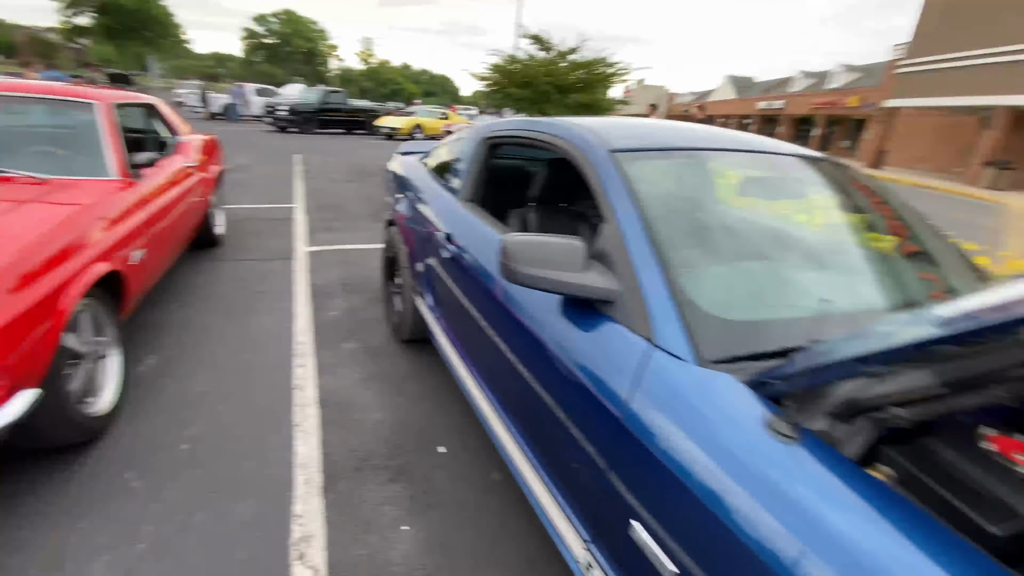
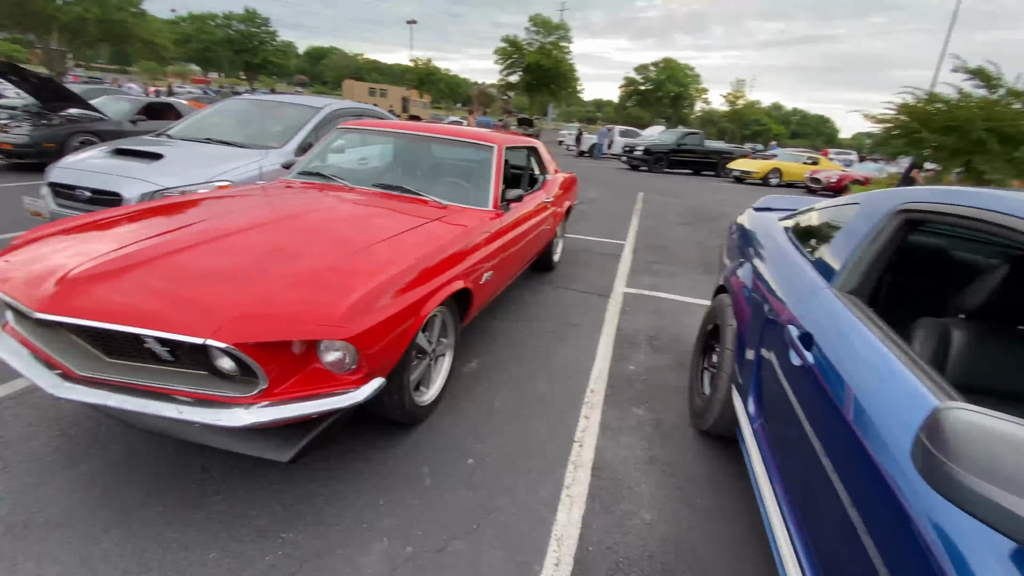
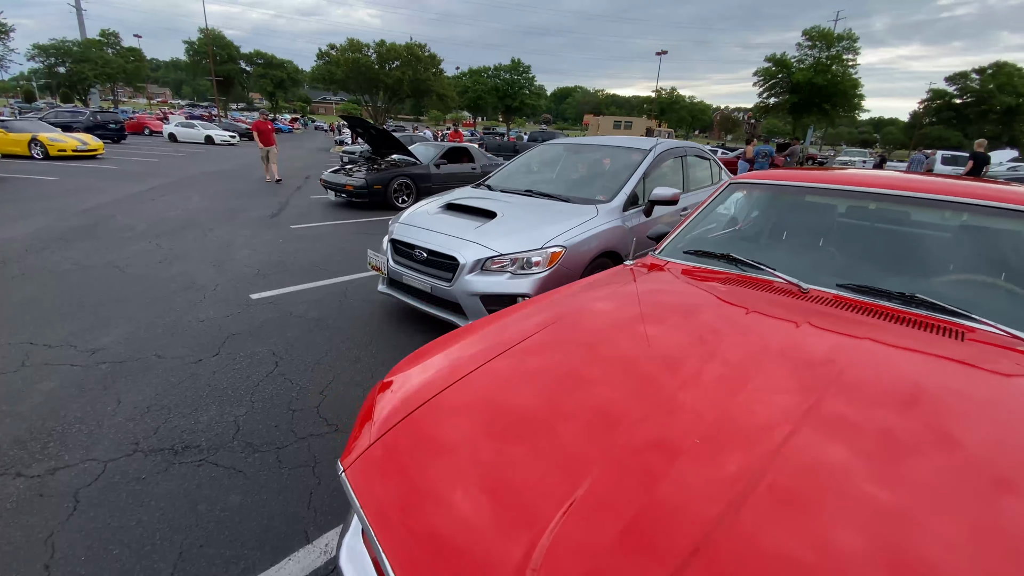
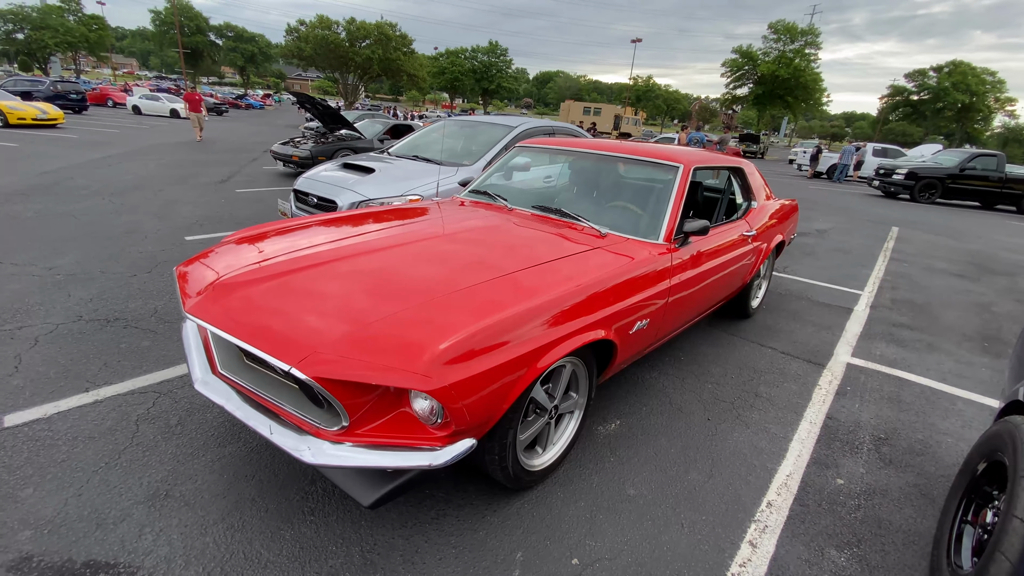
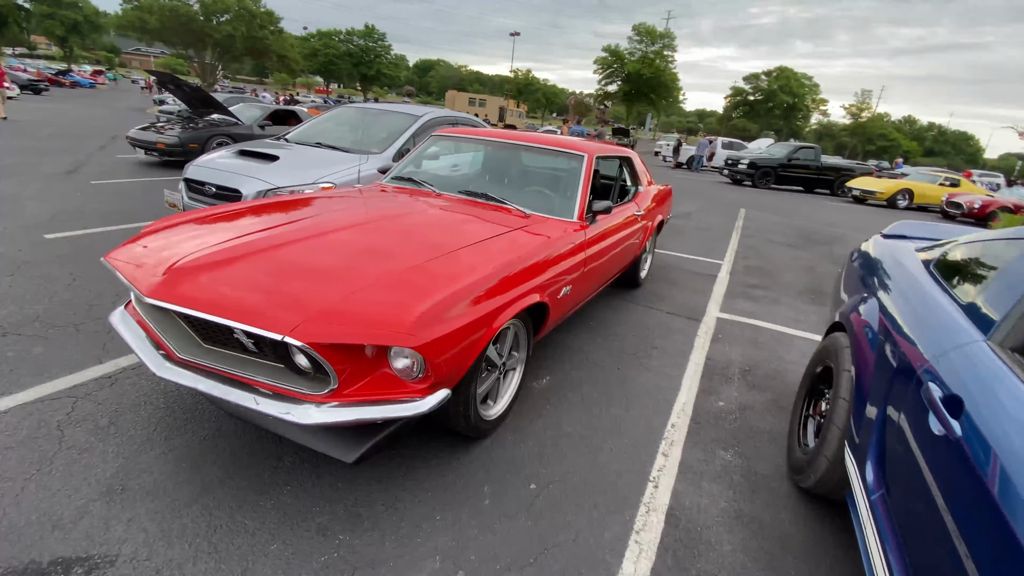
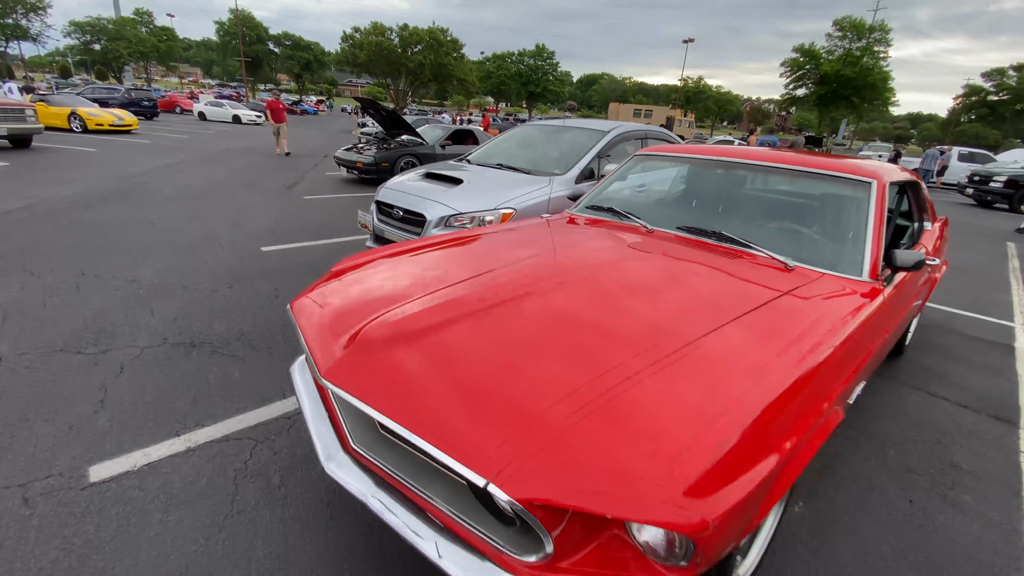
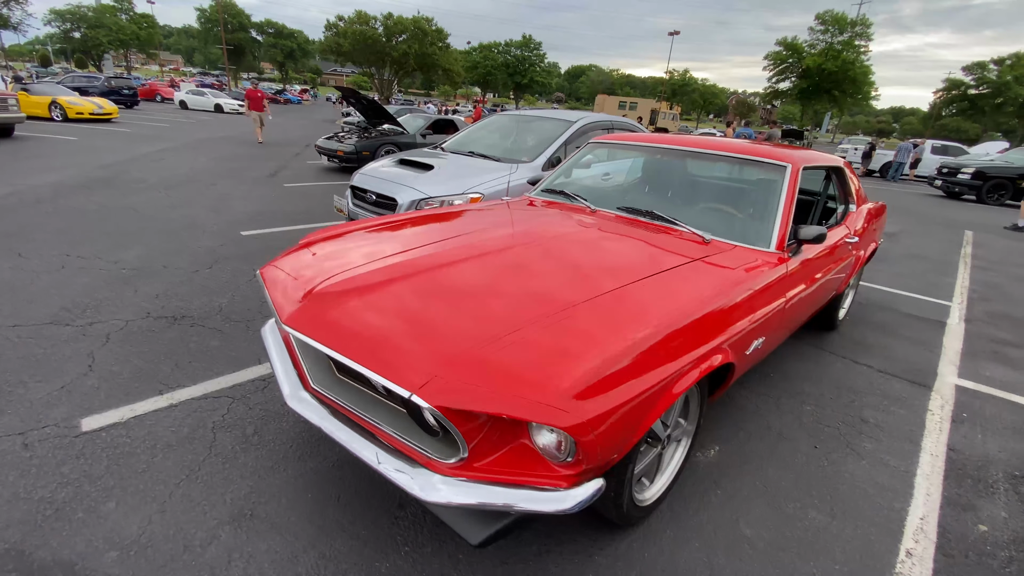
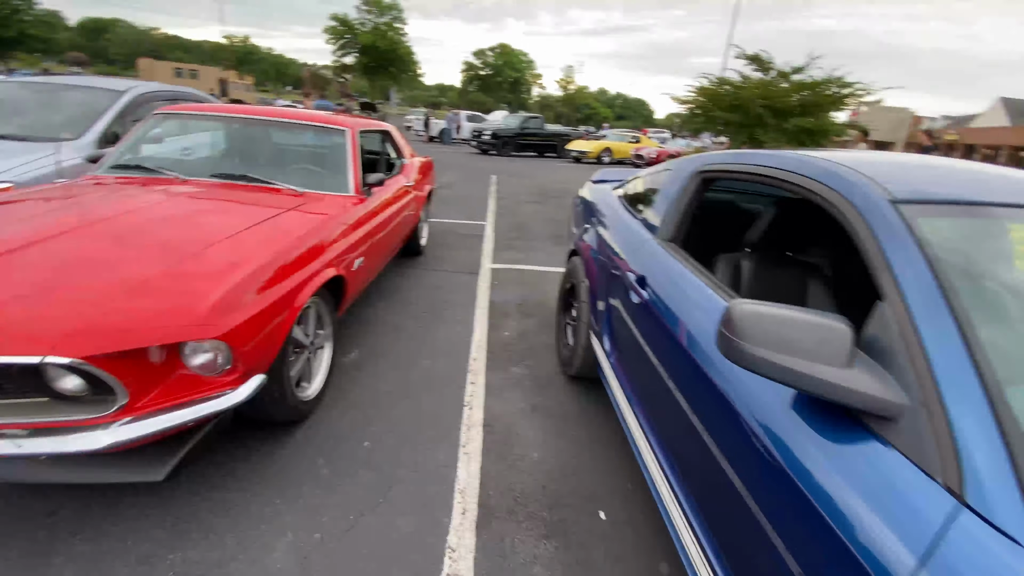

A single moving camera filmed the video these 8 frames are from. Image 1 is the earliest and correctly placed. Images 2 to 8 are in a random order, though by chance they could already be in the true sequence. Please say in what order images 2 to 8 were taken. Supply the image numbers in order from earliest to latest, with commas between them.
8, 2, 5, 4, 7, 6, 3
